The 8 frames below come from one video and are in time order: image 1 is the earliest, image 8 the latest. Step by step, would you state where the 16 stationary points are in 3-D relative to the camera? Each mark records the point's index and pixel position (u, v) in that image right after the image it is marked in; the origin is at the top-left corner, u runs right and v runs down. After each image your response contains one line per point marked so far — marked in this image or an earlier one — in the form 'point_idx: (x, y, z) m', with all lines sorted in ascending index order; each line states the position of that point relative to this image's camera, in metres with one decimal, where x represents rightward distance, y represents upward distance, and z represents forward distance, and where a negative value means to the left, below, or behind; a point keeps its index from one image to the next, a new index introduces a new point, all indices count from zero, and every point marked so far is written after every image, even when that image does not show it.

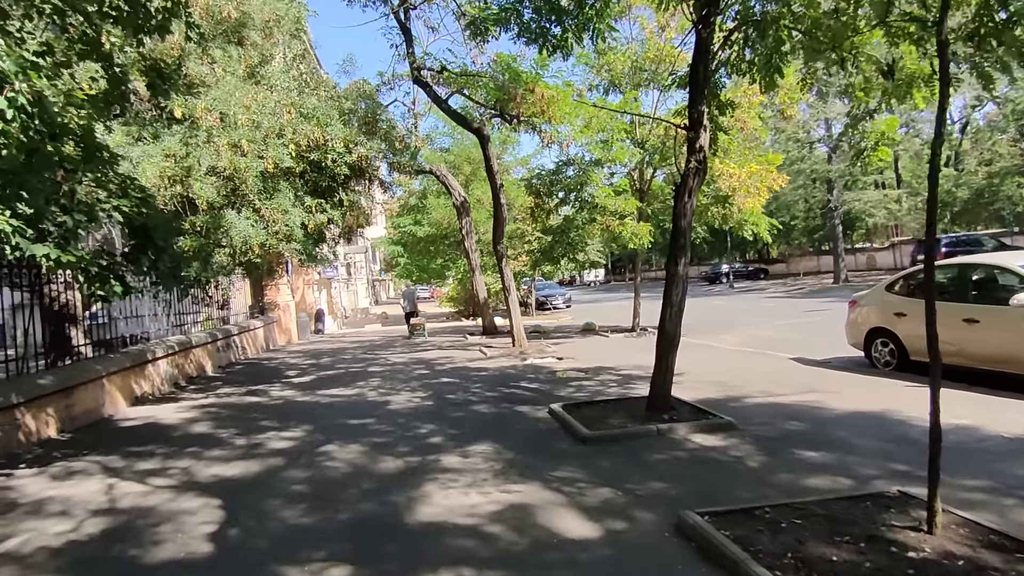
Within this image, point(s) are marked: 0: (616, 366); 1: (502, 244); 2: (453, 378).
0: (+1.9, -1.5, +12.0) m
1: (-0.2, +1.1, +15.3) m
2: (-1.1, -1.6, +11.6) m
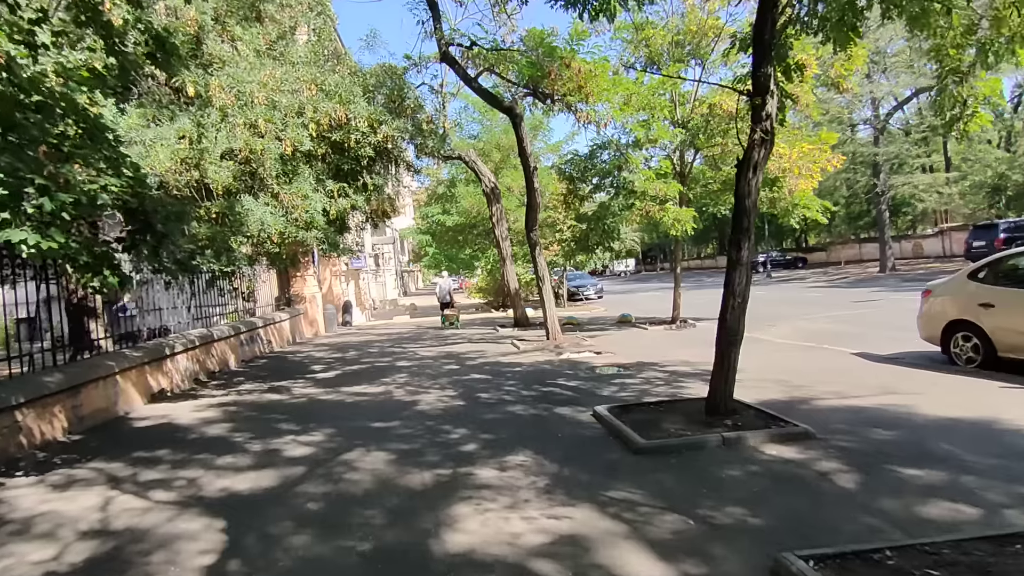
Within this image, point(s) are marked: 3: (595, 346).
0: (+2.6, -1.3, +11.1) m
1: (+0.5, +1.3, +14.5) m
2: (-0.4, -1.5, +10.9) m
3: (+1.8, -1.2, +13.6) m
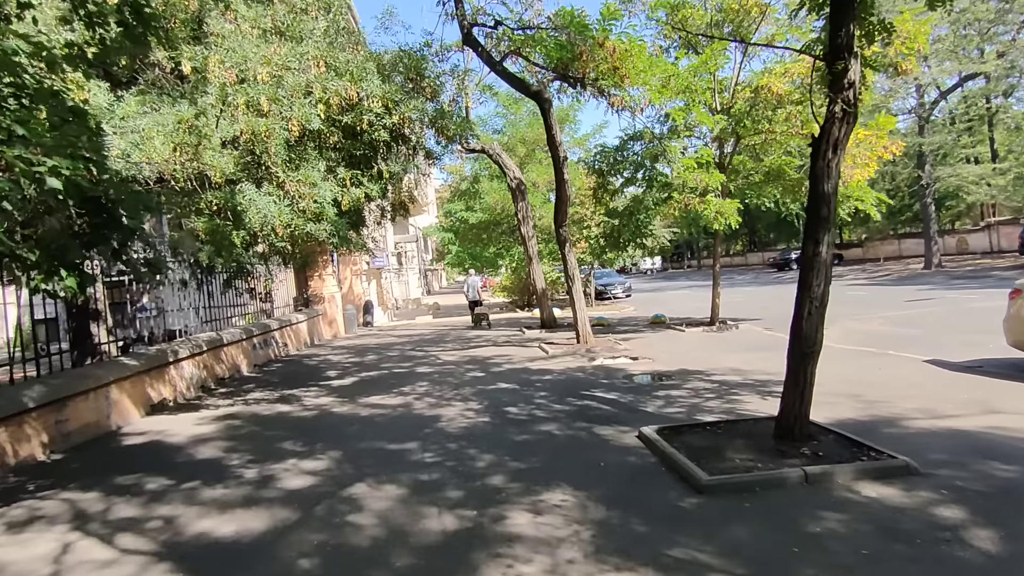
0: (+3.0, -1.3, +10.0) m
1: (+1.1, +1.3, +13.4) m
2: (0.0, -1.5, +9.9) m
3: (+2.3, -1.2, +12.6) m
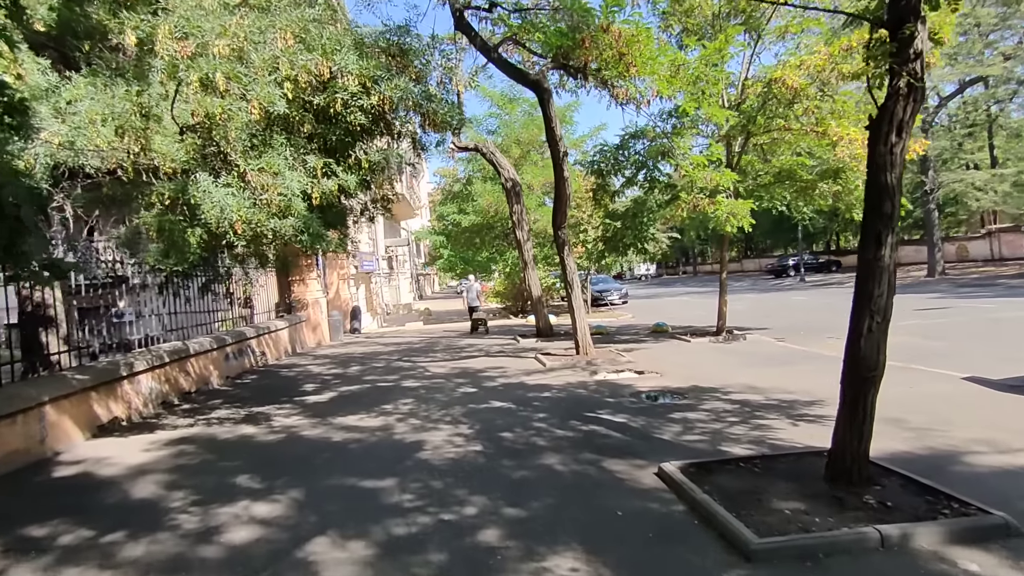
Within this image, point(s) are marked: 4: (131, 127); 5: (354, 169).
0: (+2.9, -1.4, +9.0) m
1: (+1.0, +1.2, +12.5) m
2: (-0.1, -1.6, +8.9) m
3: (+2.2, -1.4, +11.6) m
4: (-3.8, +1.6, +6.4) m
5: (-2.1, +1.6, +8.6) m
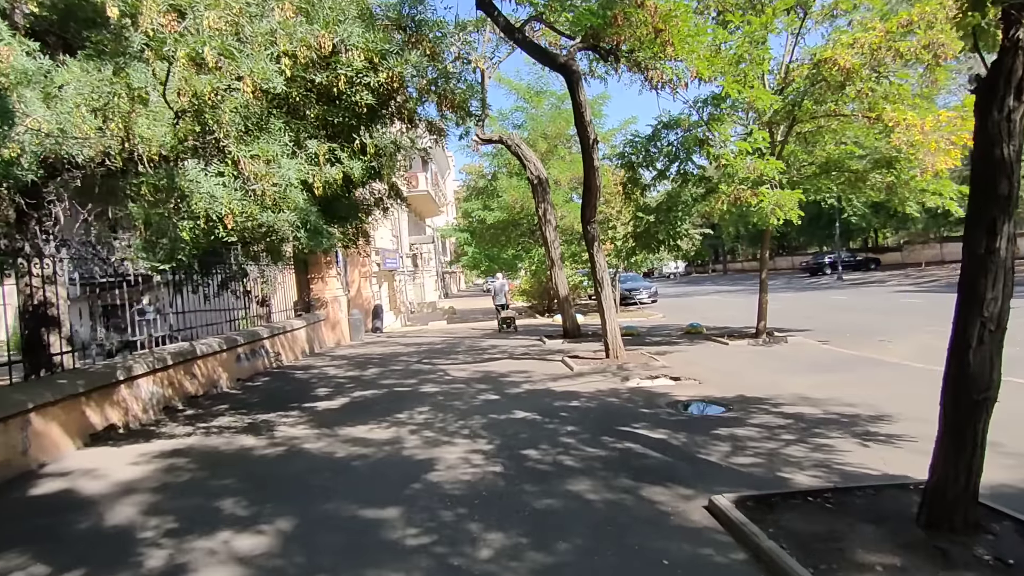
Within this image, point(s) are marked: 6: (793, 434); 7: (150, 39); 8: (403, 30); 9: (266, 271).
0: (+3.3, -1.4, +8.1) m
1: (+1.5, +1.2, +11.6) m
2: (+0.3, -1.5, +8.1) m
3: (+2.6, -1.4, +10.7) m
4: (-3.6, +1.6, +5.7) m
5: (-1.8, +1.6, +7.8) m
6: (+2.8, -1.4, +6.4) m
7: (-3.4, +2.4, +6.2) m
8: (-1.3, +3.2, +8.1) m
9: (-5.6, +0.4, +14.8) m
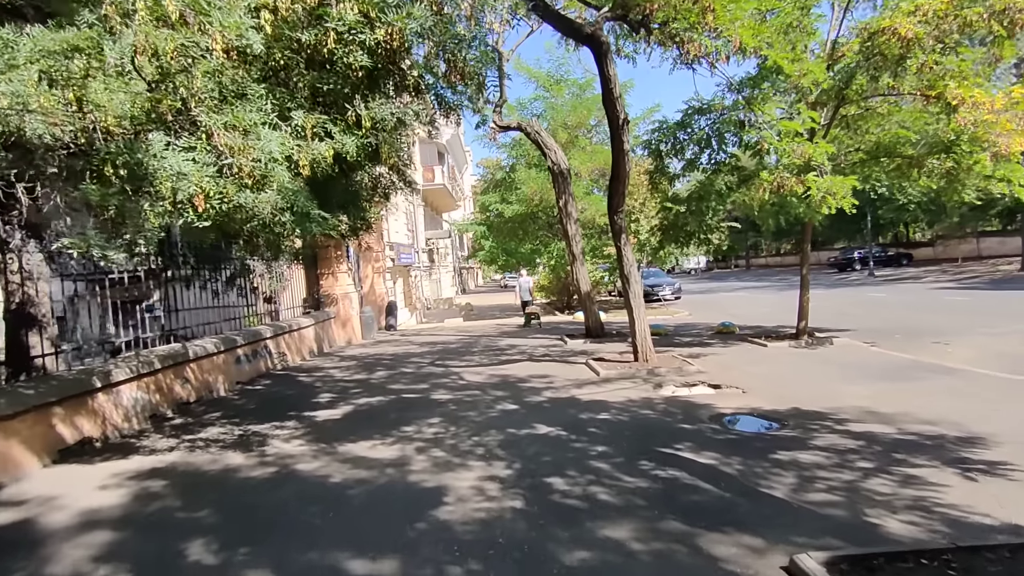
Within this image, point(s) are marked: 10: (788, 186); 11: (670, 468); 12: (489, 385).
0: (+3.5, -1.4, +7.1) m
1: (+1.8, +1.3, +10.6) m
2: (+0.5, -1.5, +7.1) m
3: (+2.9, -1.3, +9.7) m
4: (-3.4, +1.6, +4.9) m
5: (-1.6, +1.6, +6.9) m
6: (+3.0, -1.4, +5.3) m
7: (-3.2, +2.4, +5.4) m
8: (-1.1, +3.2, +7.1) m
9: (-5.2, +0.5, +14.0) m
10: (+4.7, +1.7, +10.9) m
11: (+1.3, -1.5, +5.4) m
12: (-0.3, -1.5, +9.9) m
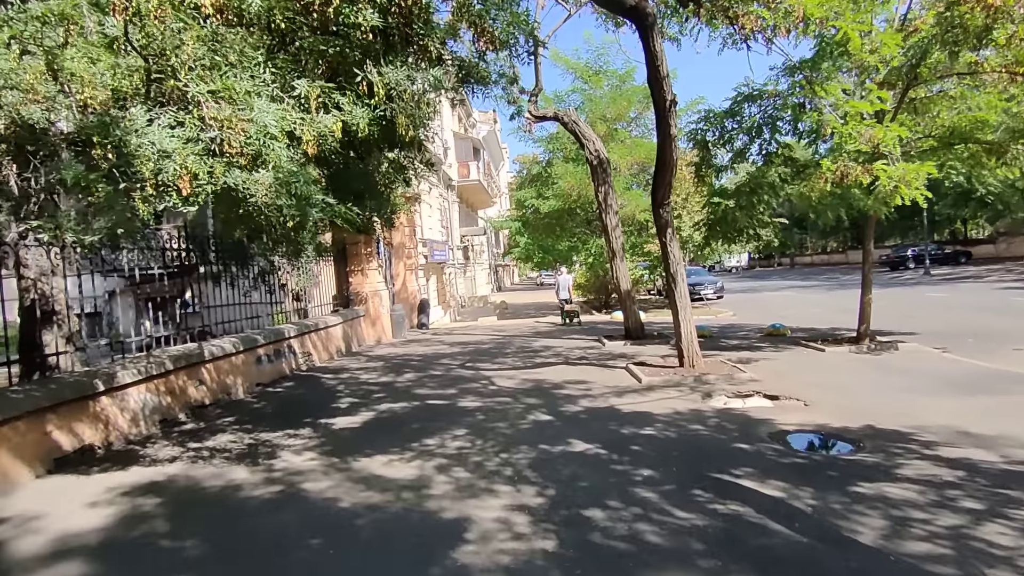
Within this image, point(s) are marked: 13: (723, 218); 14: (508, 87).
0: (+3.8, -1.4, +6.1) m
1: (+2.4, +1.3, +9.7) m
2: (+0.8, -1.5, +6.4) m
3: (+3.4, -1.3, +8.8) m
4: (-3.2, +1.6, +4.3) m
5: (-1.3, +1.6, +6.2) m
6: (+3.2, -1.4, +4.4) m
7: (-3.0, +2.4, +4.8) m
8: (-0.7, +3.3, +6.4) m
9: (-4.5, +0.5, +13.5) m
10: (+5.2, +1.7, +9.9) m
11: (+1.6, -1.5, +4.6) m
12: (+0.1, -1.5, +9.2) m
13: (+4.6, +1.5, +14.0) m
14: (-0.1, +5.4, +17.3) m
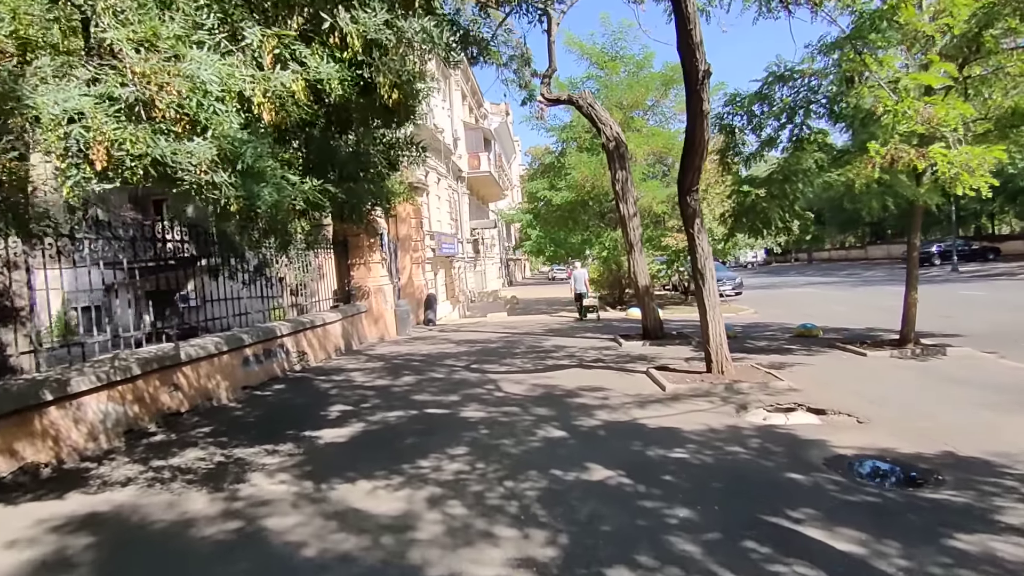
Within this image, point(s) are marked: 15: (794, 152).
0: (+3.9, -1.4, +5.1) m
1: (+2.5, +1.3, +8.7) m
2: (+0.9, -1.5, +5.4) m
3: (+3.5, -1.3, +7.8) m
4: (-3.1, +1.6, +3.4) m
5: (-1.2, +1.7, +5.3) m
6: (+3.2, -1.5, +3.4) m
7: (-2.9, +2.4, +3.8) m
8: (-0.6, +3.3, +5.5) m
9: (-4.3, +0.6, +12.6) m
10: (+5.3, +1.8, +8.8) m
11: (+1.6, -1.5, +3.6) m
12: (+0.2, -1.4, +8.2) m
13: (+4.8, +1.6, +13.0) m
14: (+0.2, +5.5, +16.2) m
15: (+5.2, +2.5, +11.9) m
